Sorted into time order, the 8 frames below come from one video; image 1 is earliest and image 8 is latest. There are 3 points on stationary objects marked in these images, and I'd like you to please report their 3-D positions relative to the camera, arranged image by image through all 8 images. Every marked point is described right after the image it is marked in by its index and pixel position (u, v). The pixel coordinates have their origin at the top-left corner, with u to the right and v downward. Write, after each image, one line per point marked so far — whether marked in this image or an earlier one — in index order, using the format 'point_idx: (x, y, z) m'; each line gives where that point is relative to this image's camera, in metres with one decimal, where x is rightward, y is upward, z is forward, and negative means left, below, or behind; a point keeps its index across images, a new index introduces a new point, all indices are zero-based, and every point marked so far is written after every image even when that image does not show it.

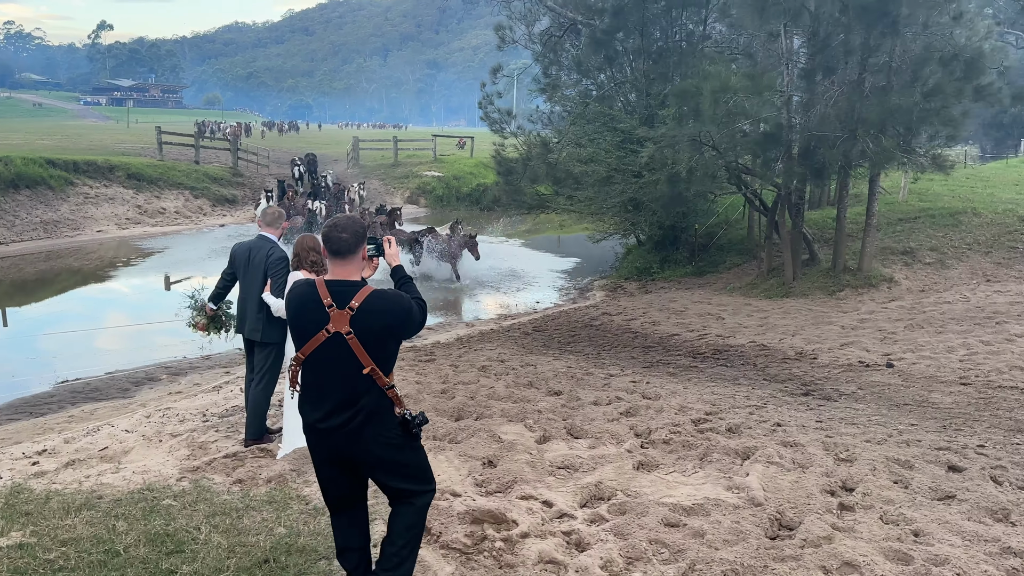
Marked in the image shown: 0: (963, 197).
0: (+10.2, +2.1, +18.5) m
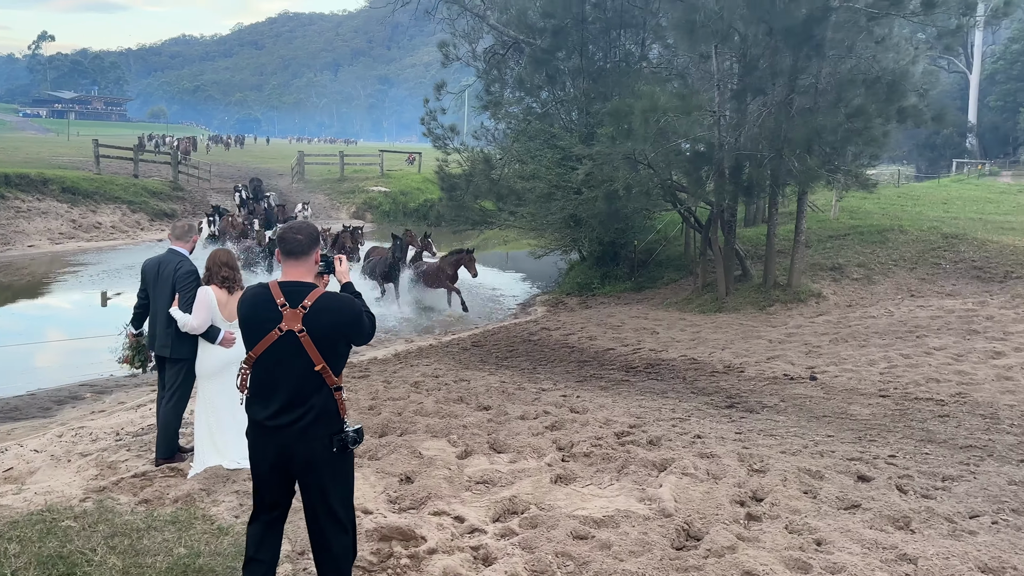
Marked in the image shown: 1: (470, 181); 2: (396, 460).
0: (+8.9, +1.7, +19.1) m
1: (-1.0, +2.4, +18.6) m
2: (-0.8, -1.2, +5.7) m
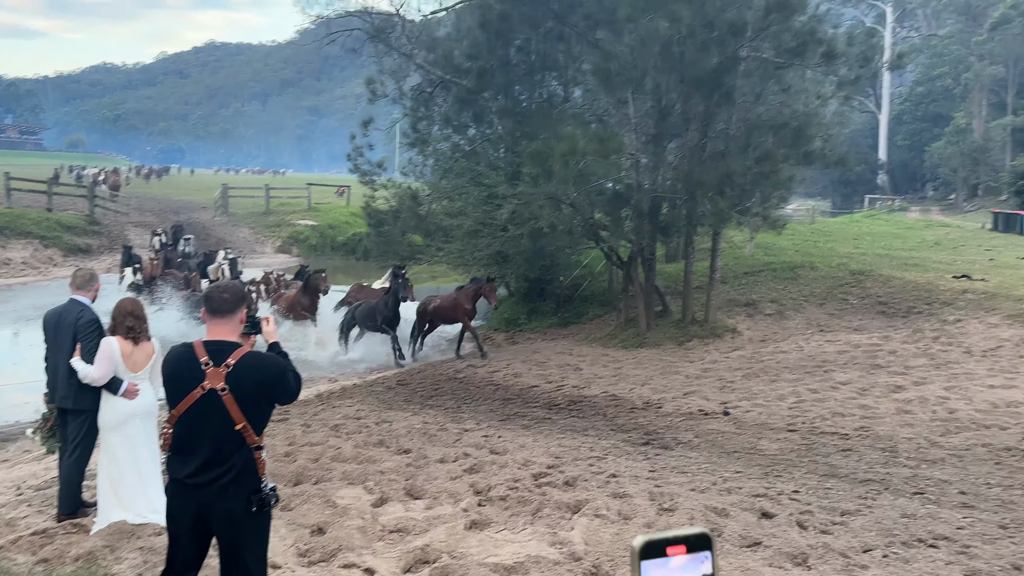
0: (+7.1, +0.9, +19.9) m
1: (-2.6, +1.6, +18.7) m
2: (-1.4, -1.5, +5.6) m
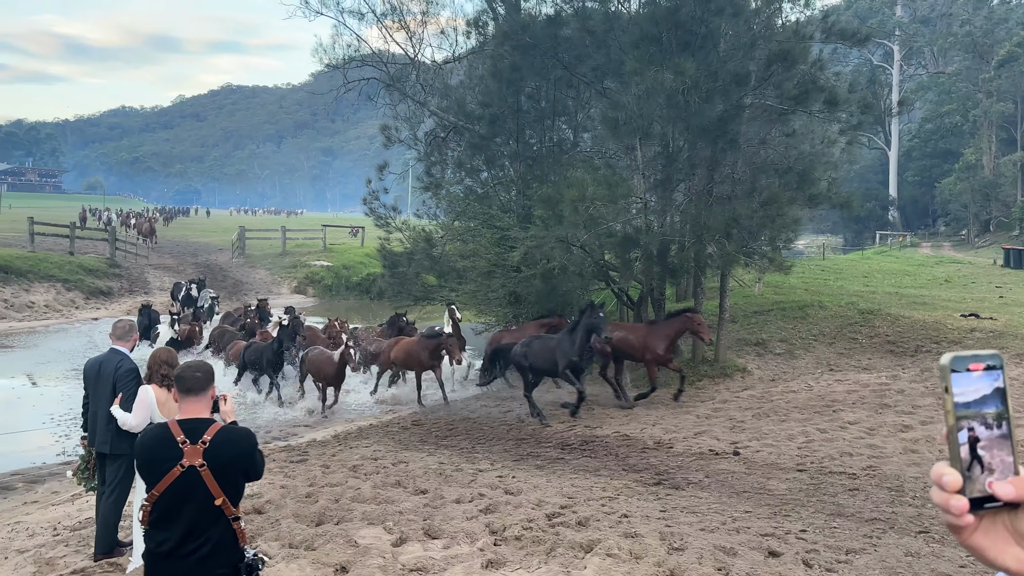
0: (+7.4, 0.0, +20.1) m
1: (-2.4, +0.7, +19.0) m
2: (-1.3, -1.9, +5.9) m
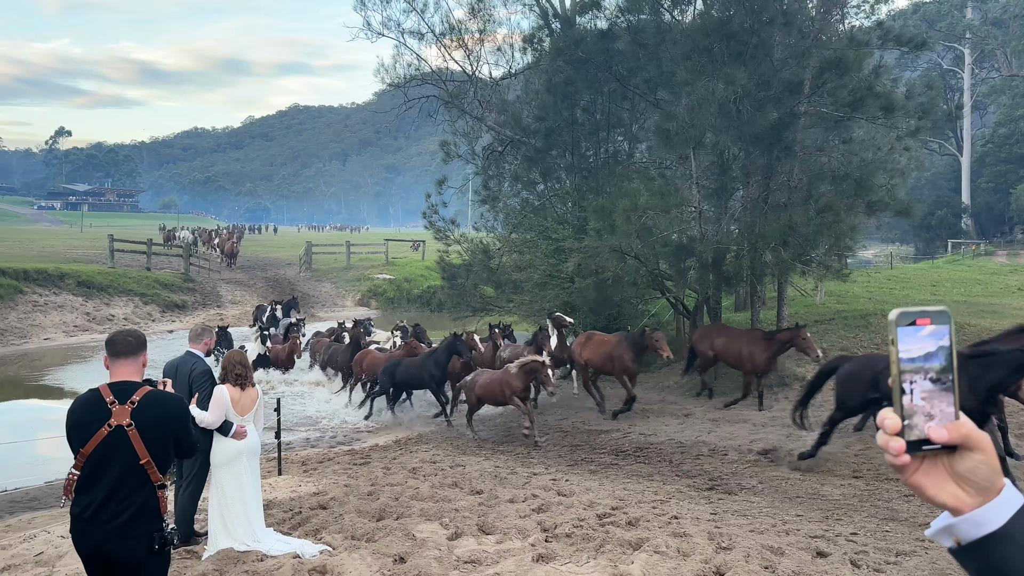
0: (+8.8, -0.3, +19.8) m
1: (-1.0, +0.4, +19.4) m
2: (-0.9, -1.9, +6.2) m
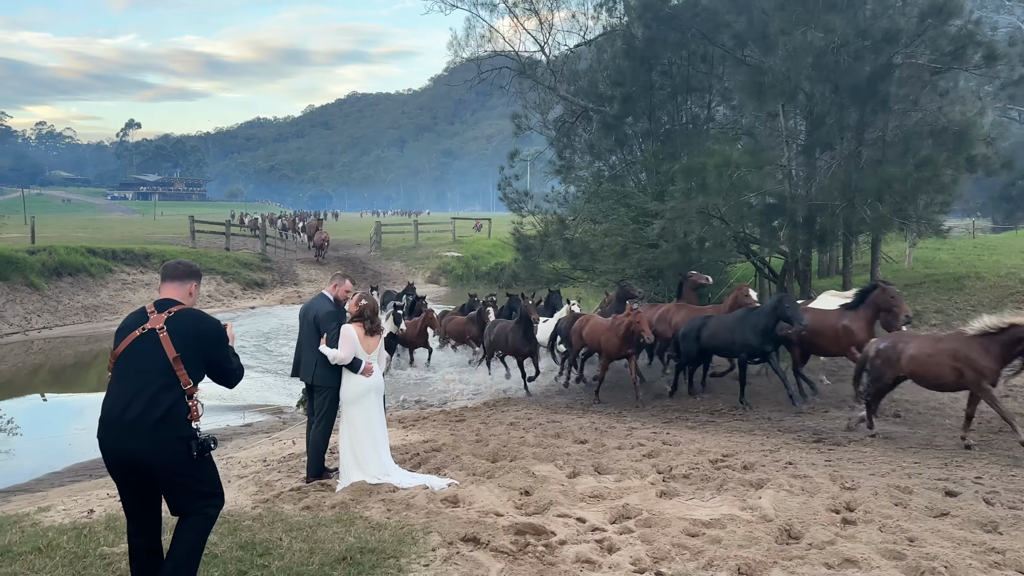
0: (+10.7, +0.6, +19.2) m
1: (+0.8, +1.1, +19.5) m
2: (0.0, -1.5, +6.3) m
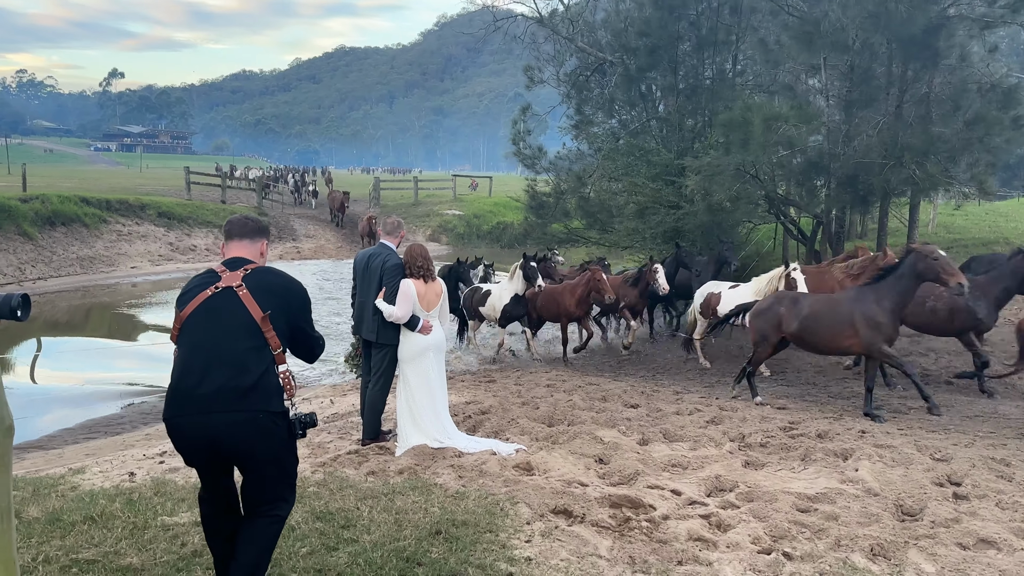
0: (+11.0, +1.3, +18.8) m
1: (+1.1, +2.1, +18.9) m
2: (+0.5, -1.1, +5.9) m
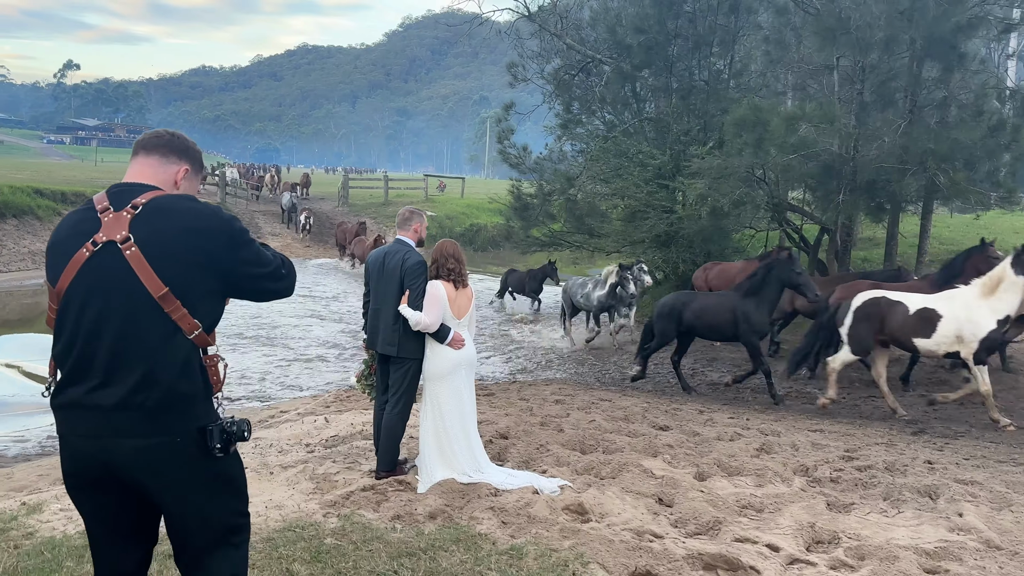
0: (+10.6, +1.0, +18.5) m
1: (+0.8, +1.9, +18.2) m
2: (+0.7, -1.2, +5.1) m
